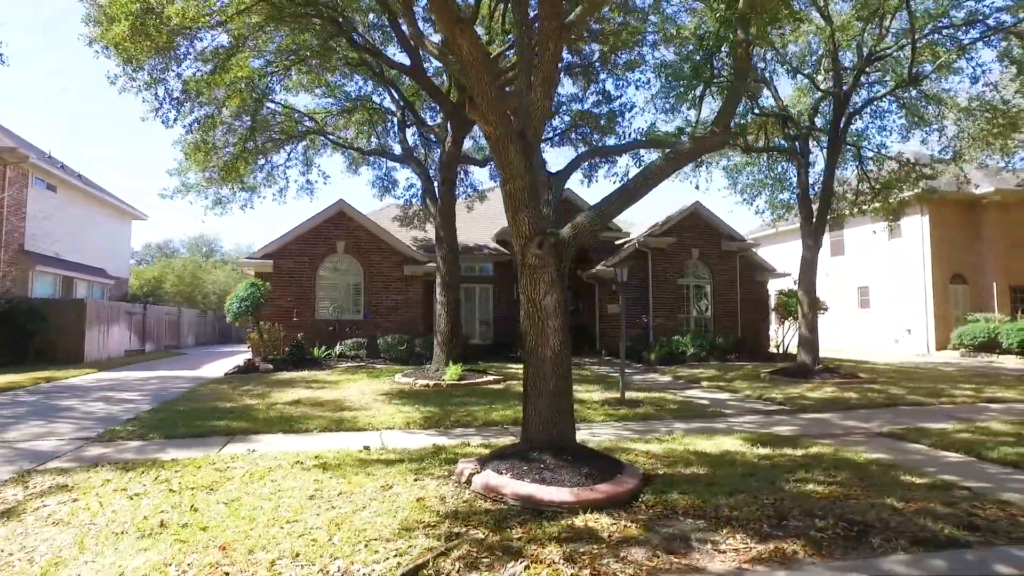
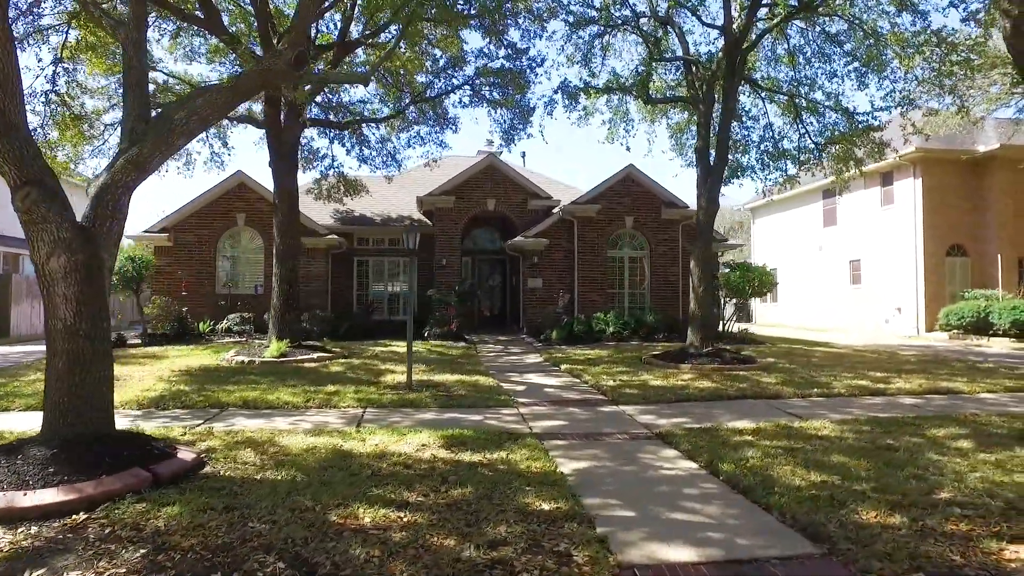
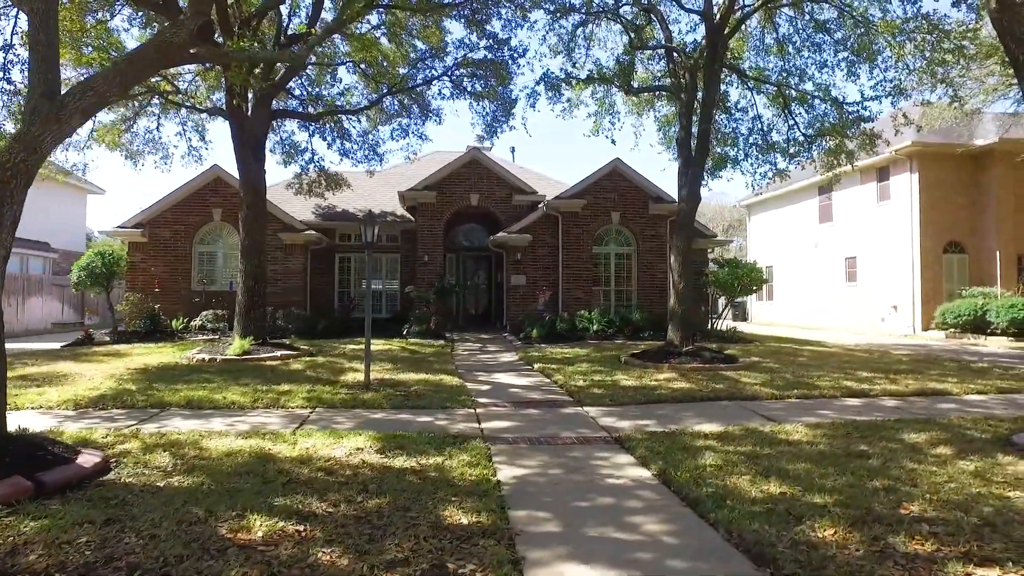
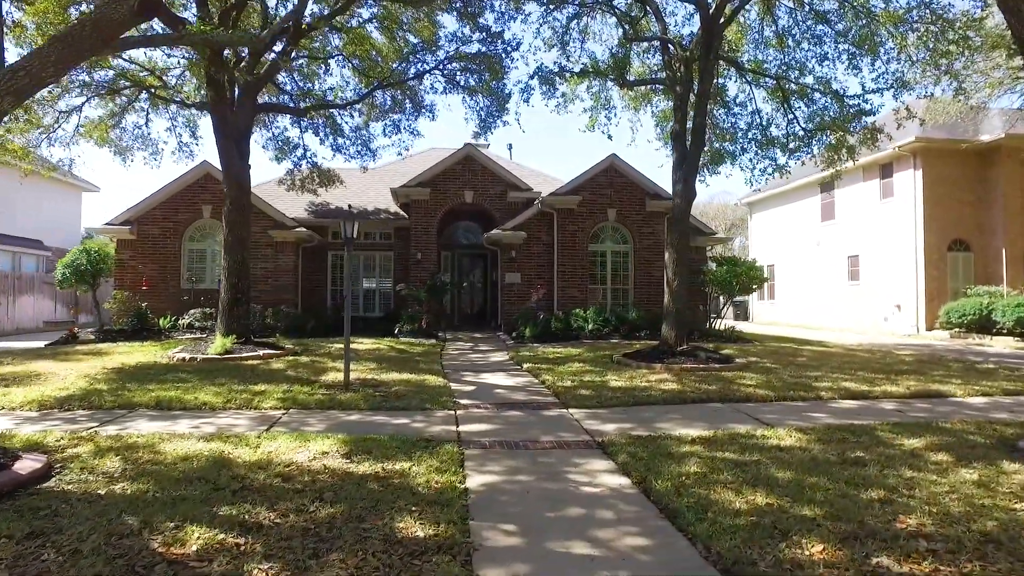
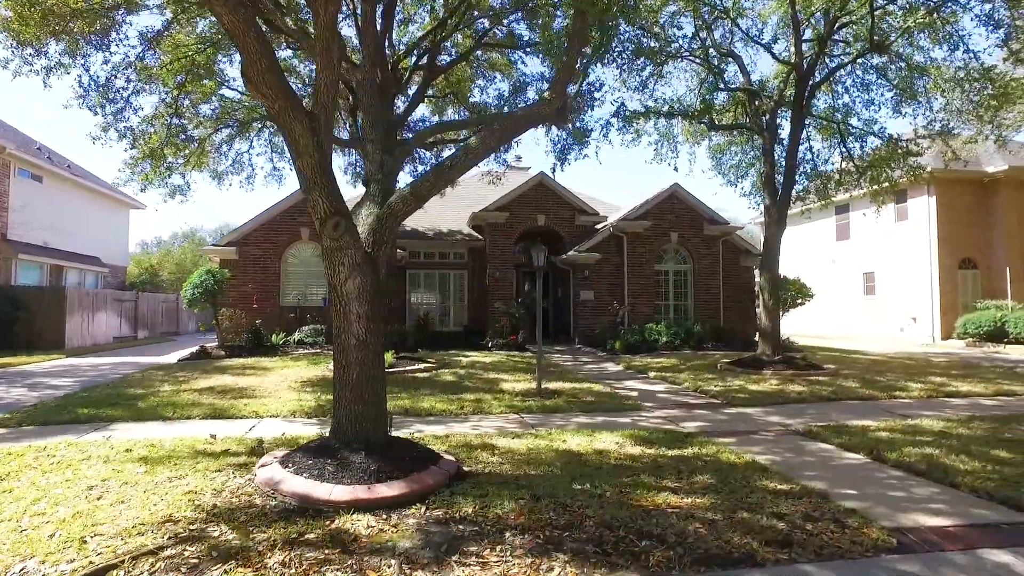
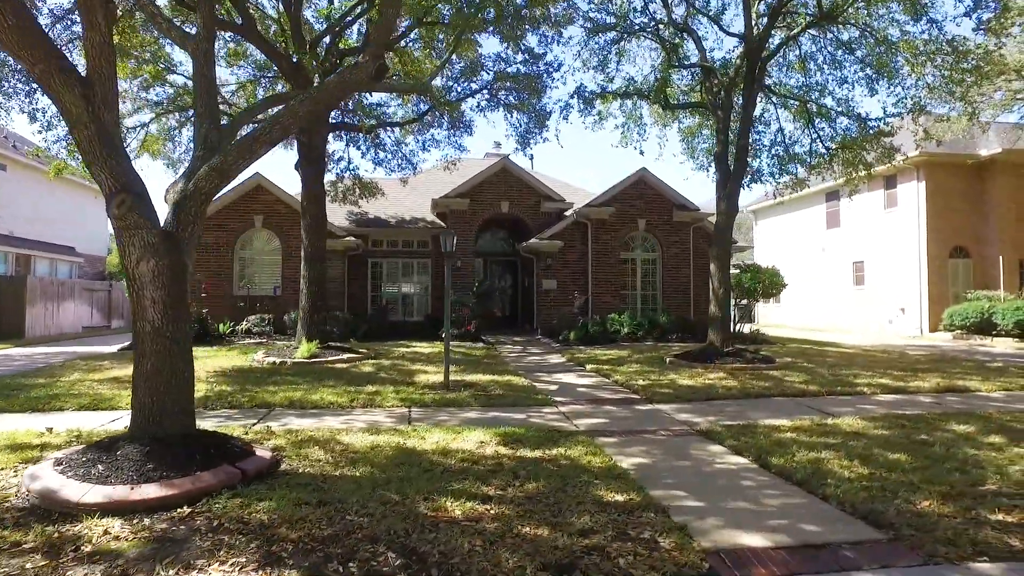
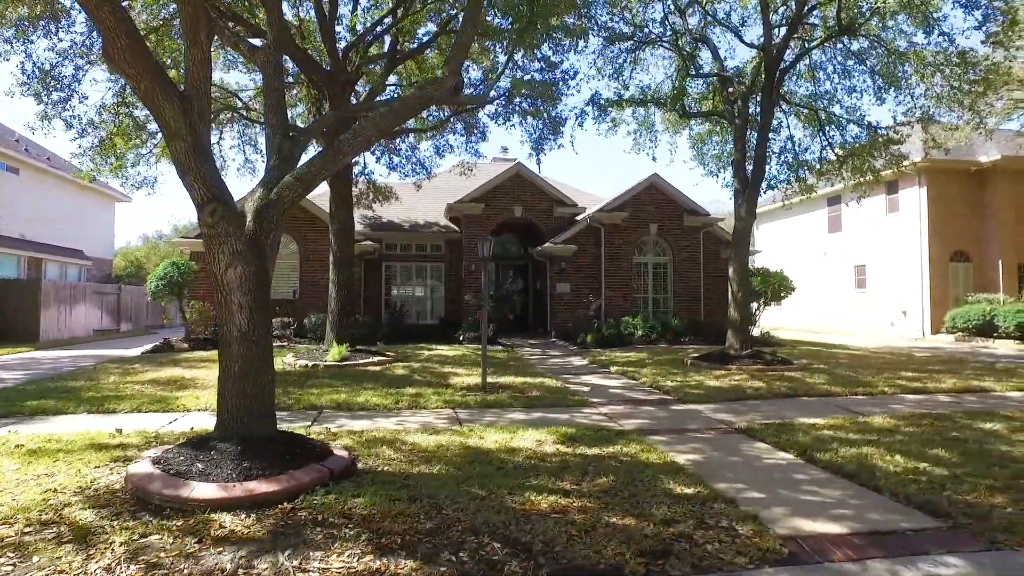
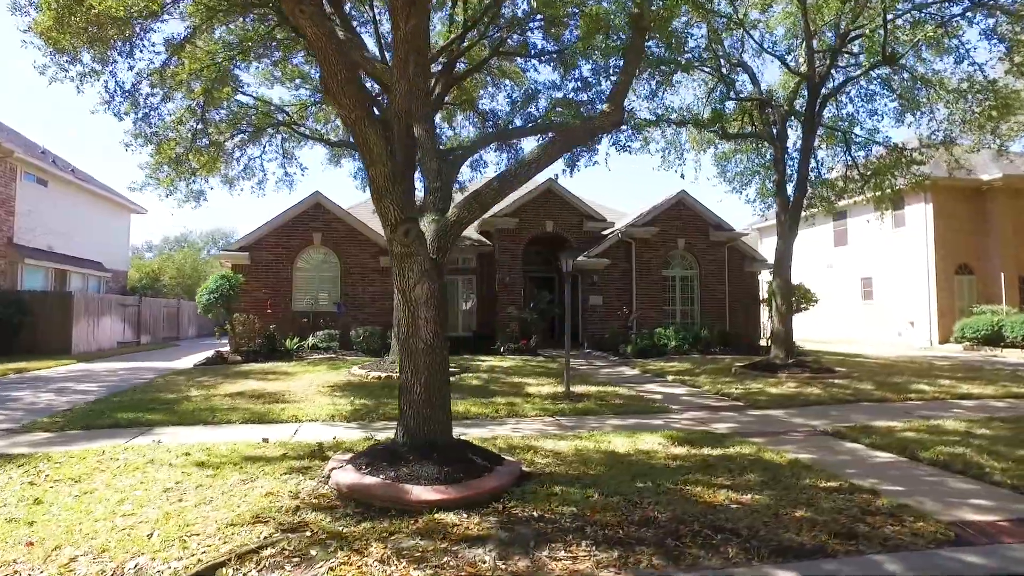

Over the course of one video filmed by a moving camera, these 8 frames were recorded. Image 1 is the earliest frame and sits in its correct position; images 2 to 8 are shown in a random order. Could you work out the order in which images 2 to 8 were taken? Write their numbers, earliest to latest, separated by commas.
8, 5, 7, 6, 2, 3, 4
